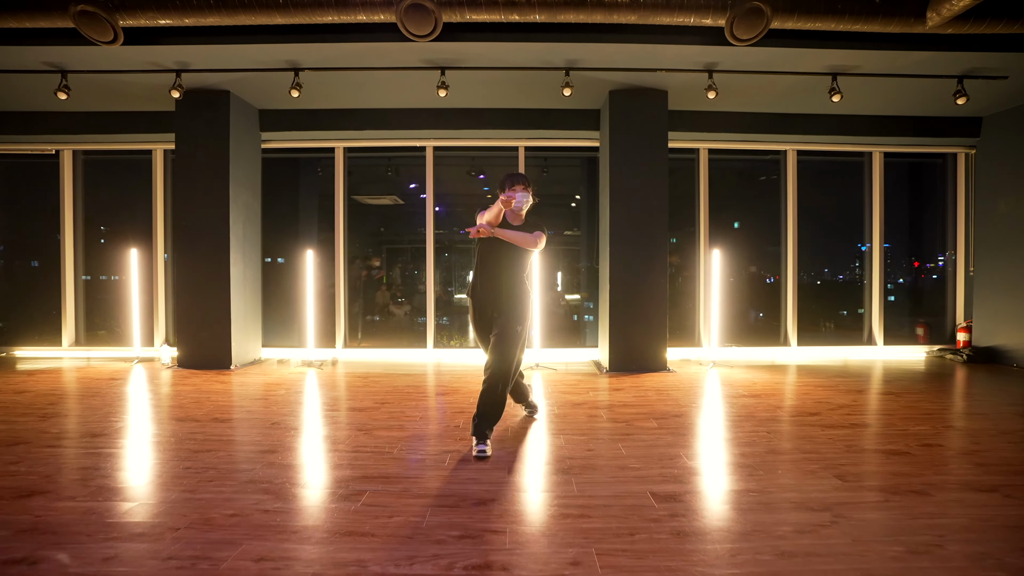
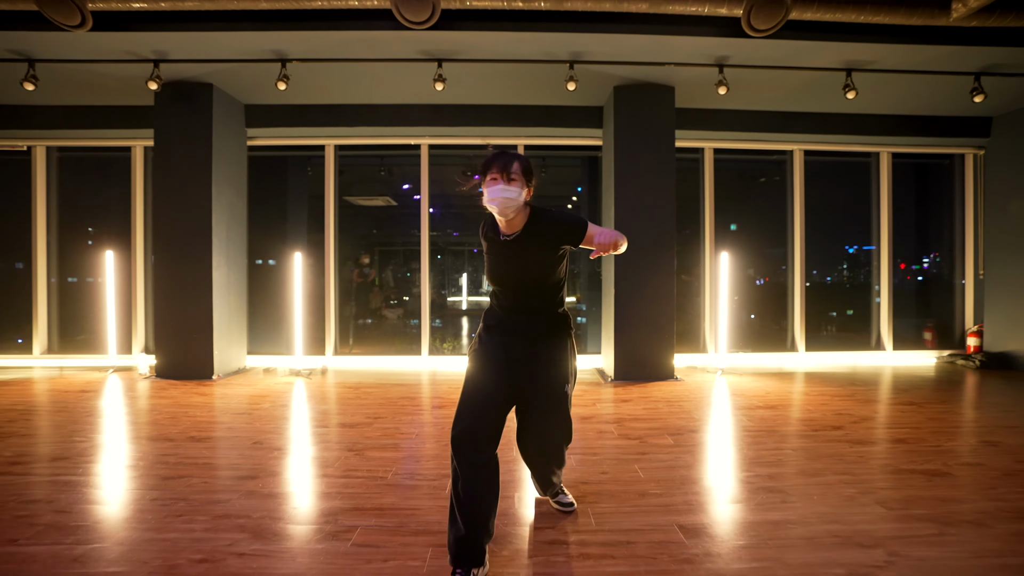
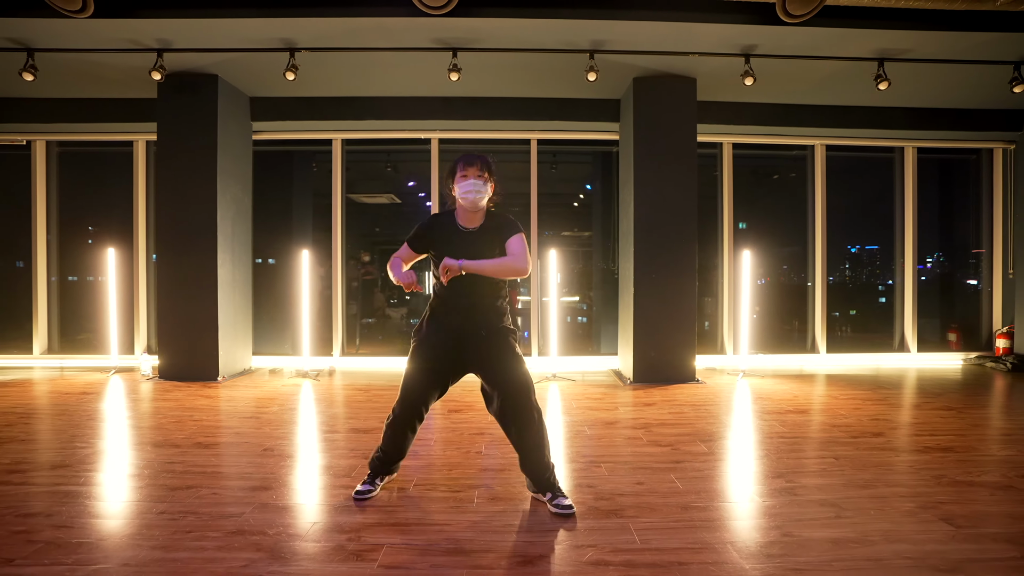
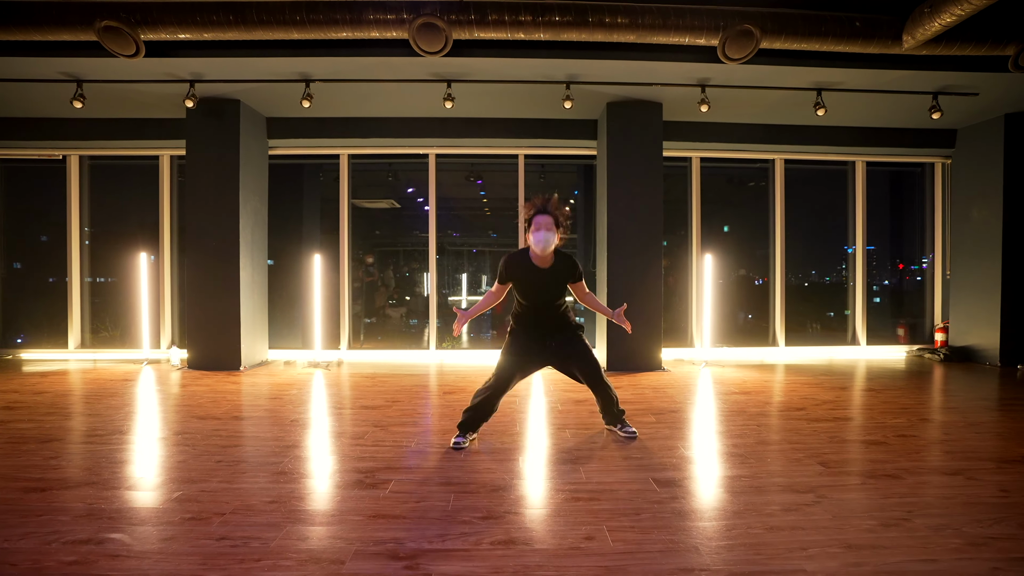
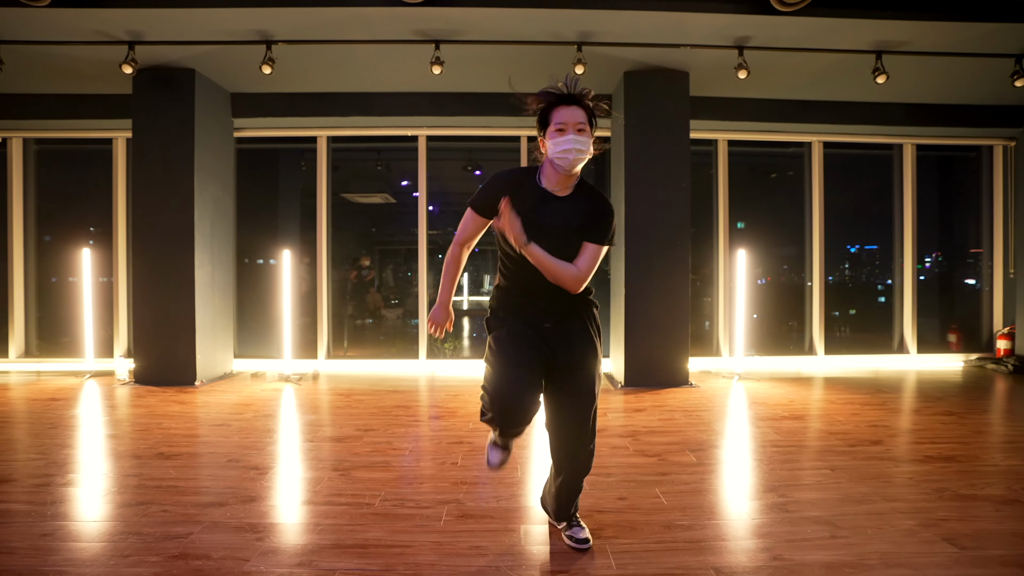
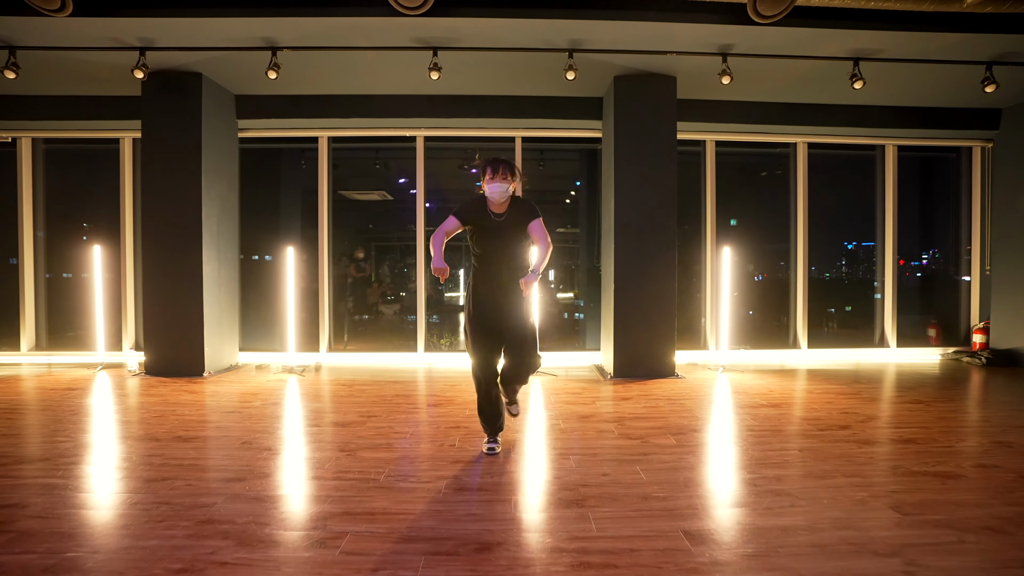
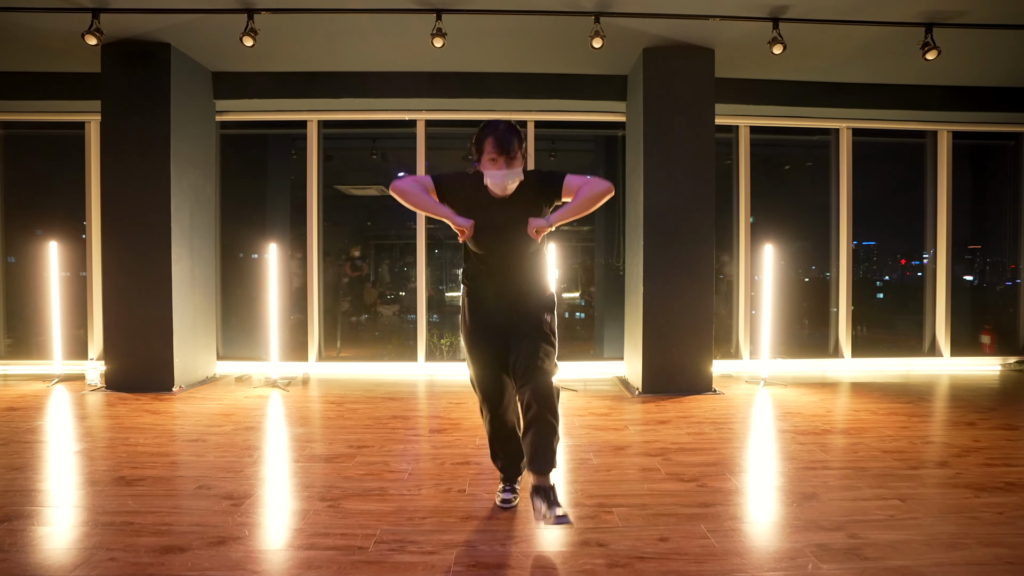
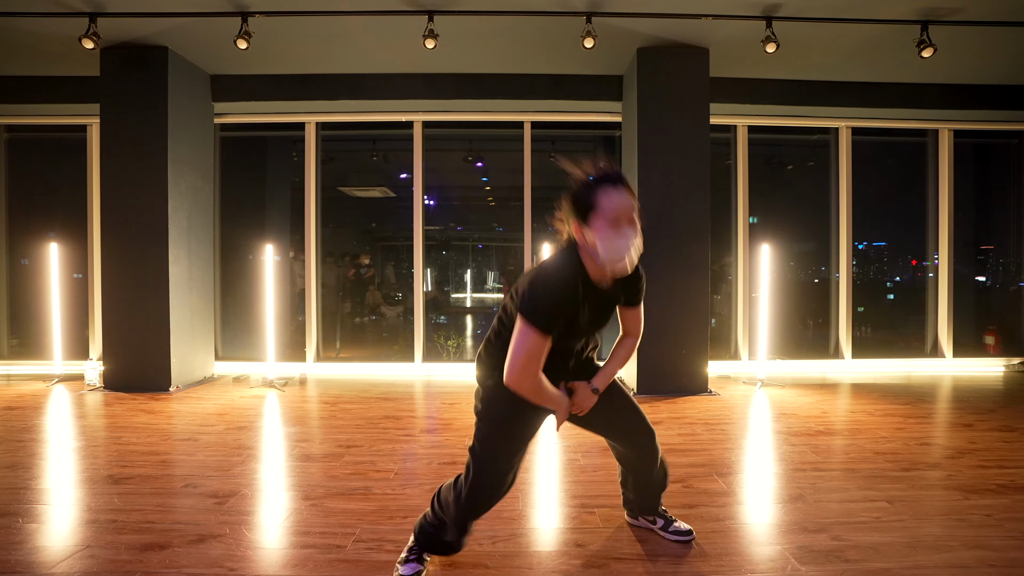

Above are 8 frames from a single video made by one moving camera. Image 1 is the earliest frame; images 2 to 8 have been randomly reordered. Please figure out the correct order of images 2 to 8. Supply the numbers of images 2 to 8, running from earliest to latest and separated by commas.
8, 5, 2, 4, 6, 7, 3
